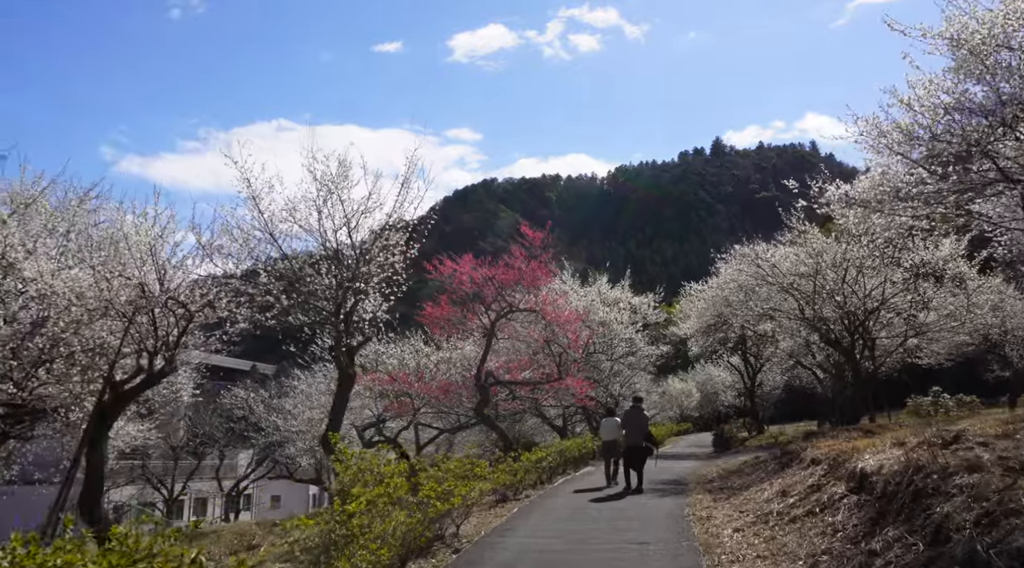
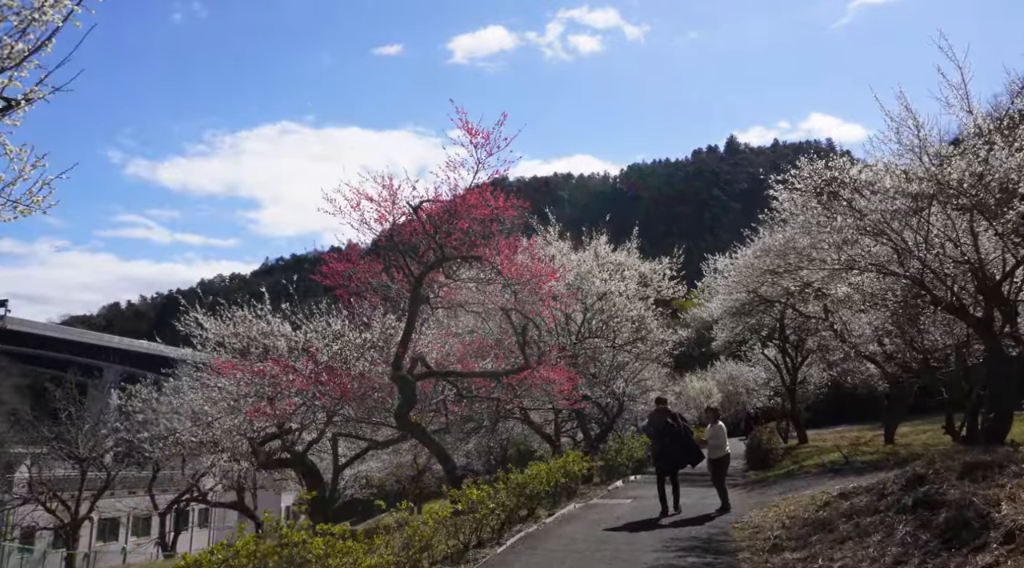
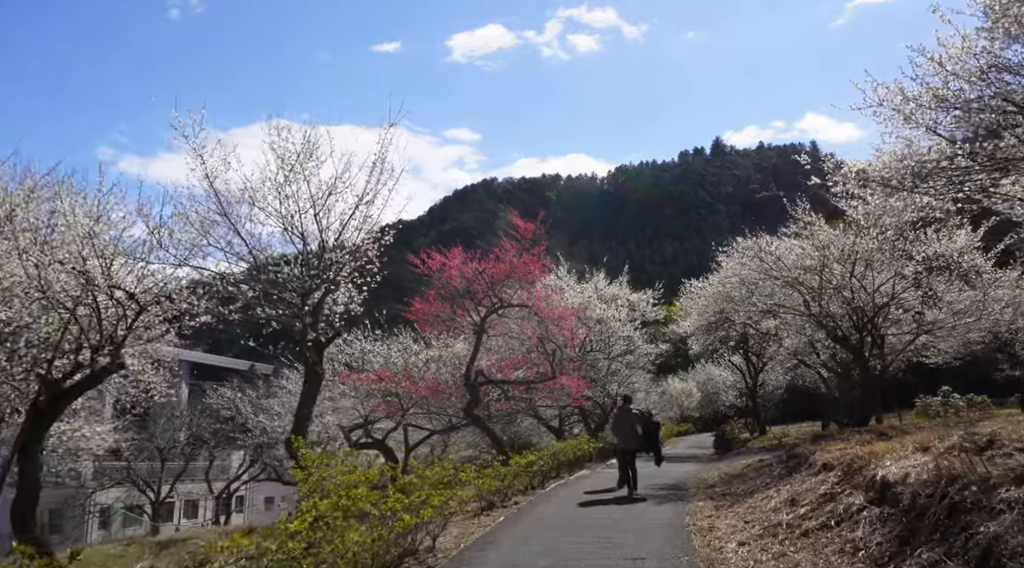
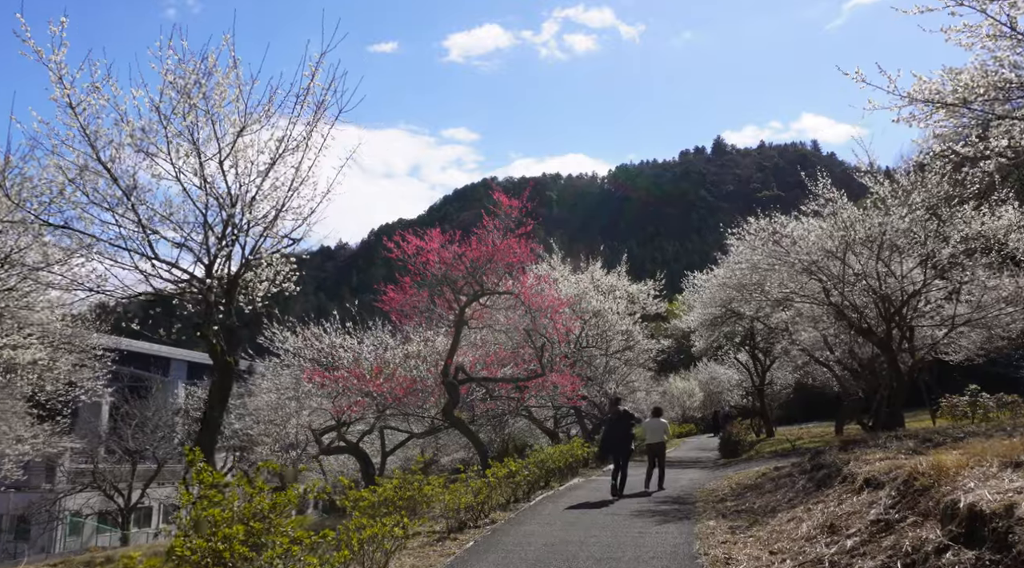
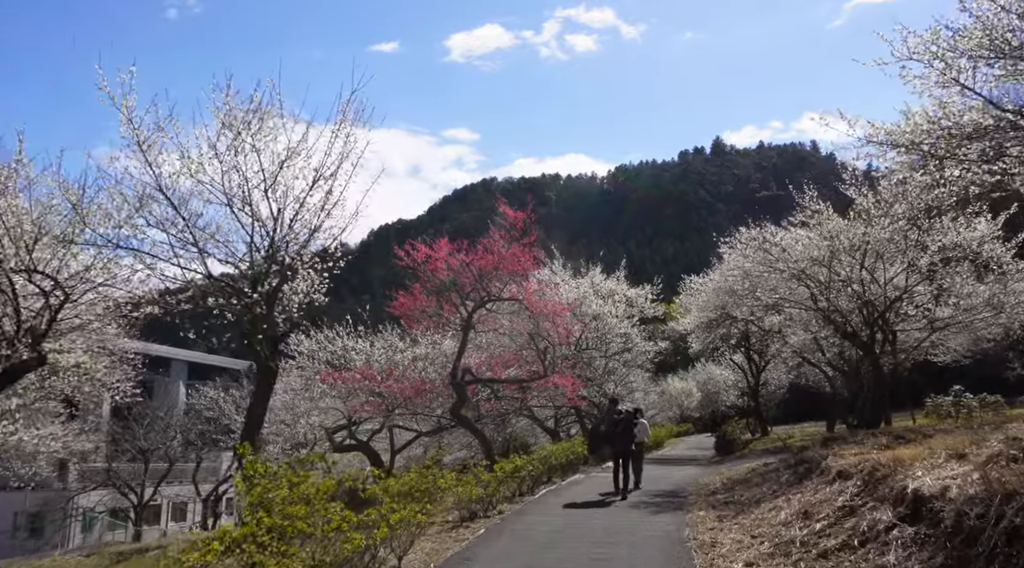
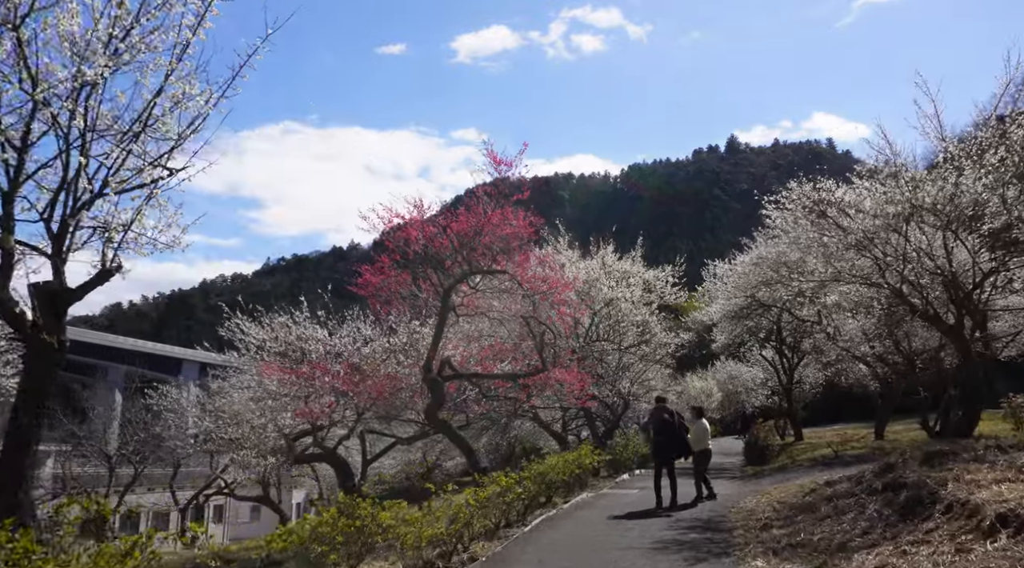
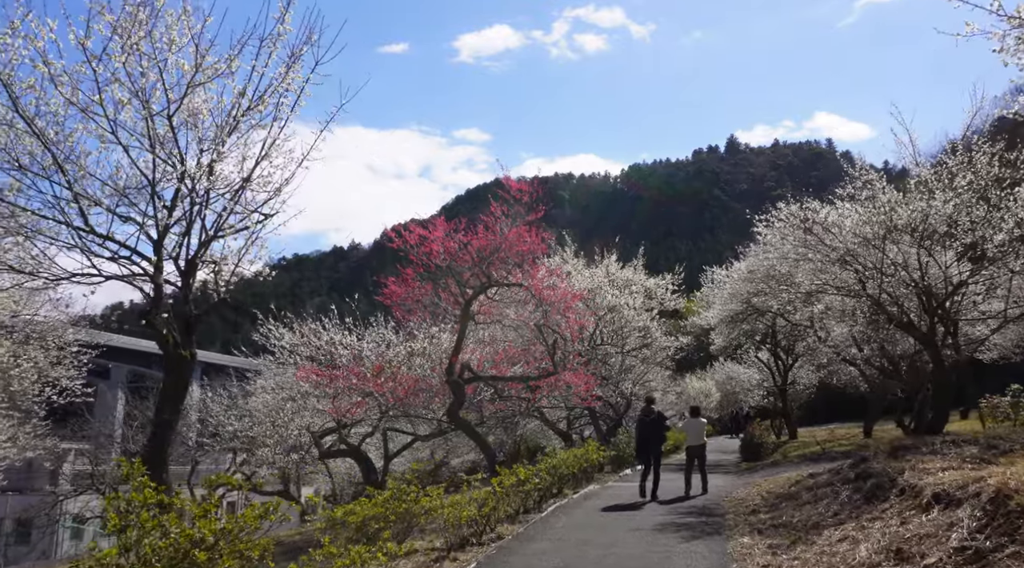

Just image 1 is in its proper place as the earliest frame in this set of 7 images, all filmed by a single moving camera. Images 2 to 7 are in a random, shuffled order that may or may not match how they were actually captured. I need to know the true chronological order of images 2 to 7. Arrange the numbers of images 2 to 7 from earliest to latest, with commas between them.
3, 5, 4, 7, 6, 2
